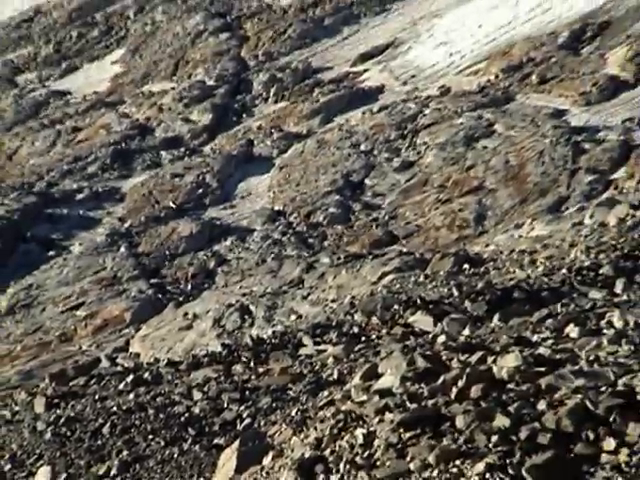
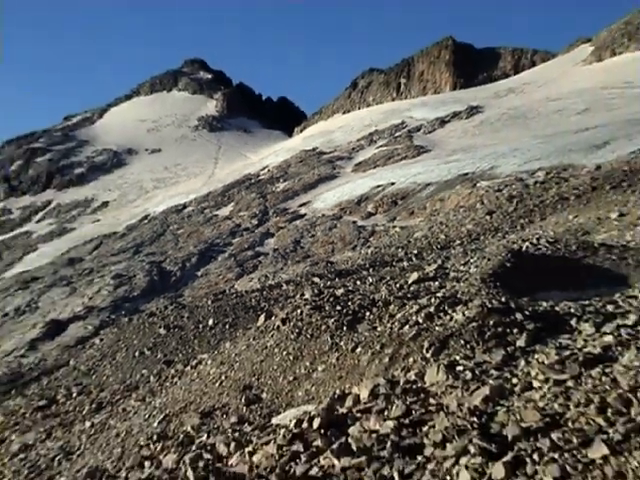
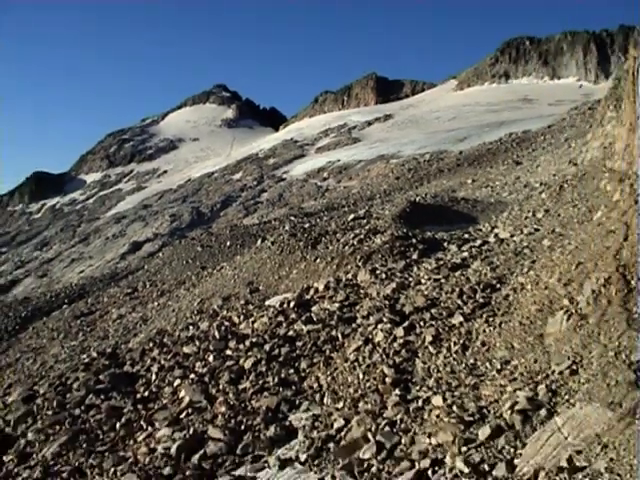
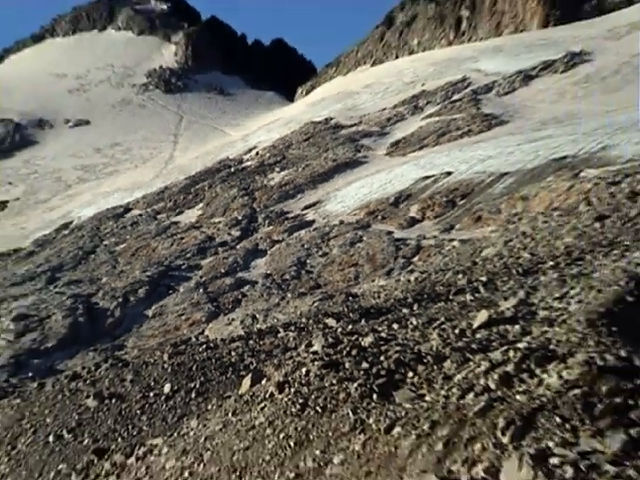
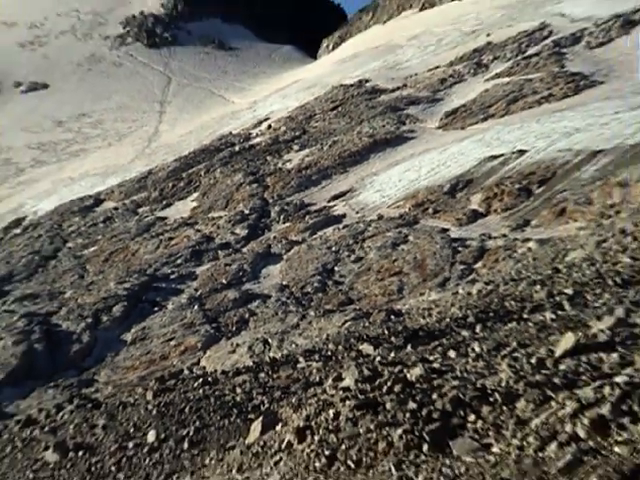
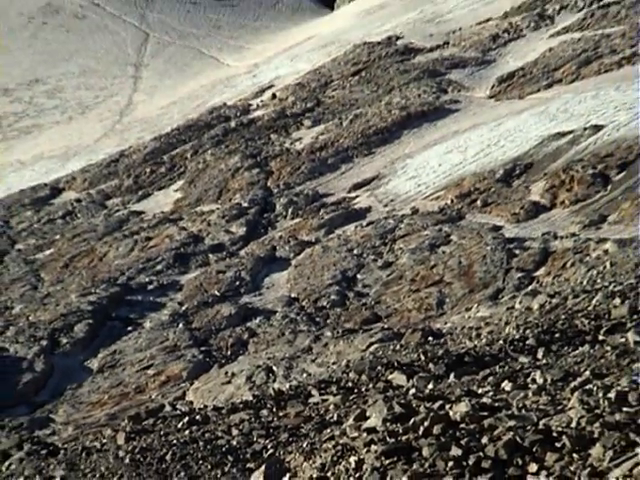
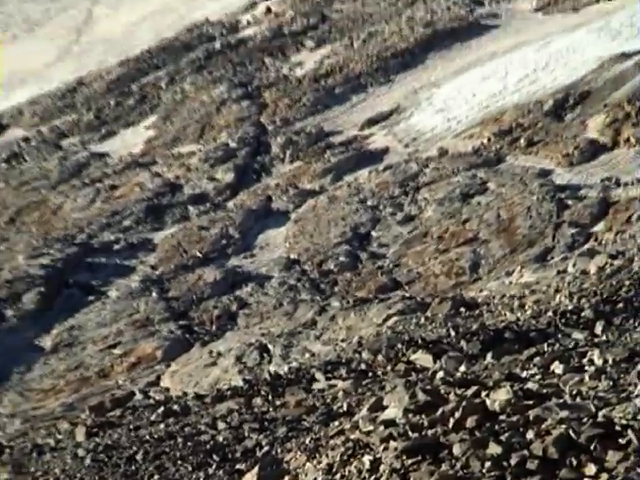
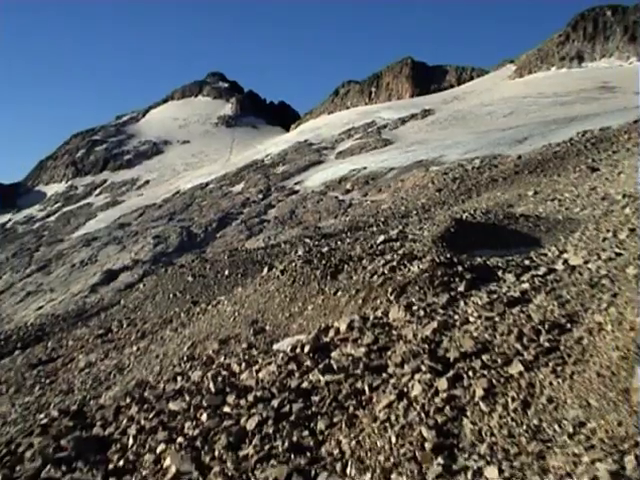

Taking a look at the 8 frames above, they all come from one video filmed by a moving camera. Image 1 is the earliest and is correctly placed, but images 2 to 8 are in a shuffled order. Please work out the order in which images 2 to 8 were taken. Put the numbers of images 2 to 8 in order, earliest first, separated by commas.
7, 6, 5, 4, 2, 8, 3
